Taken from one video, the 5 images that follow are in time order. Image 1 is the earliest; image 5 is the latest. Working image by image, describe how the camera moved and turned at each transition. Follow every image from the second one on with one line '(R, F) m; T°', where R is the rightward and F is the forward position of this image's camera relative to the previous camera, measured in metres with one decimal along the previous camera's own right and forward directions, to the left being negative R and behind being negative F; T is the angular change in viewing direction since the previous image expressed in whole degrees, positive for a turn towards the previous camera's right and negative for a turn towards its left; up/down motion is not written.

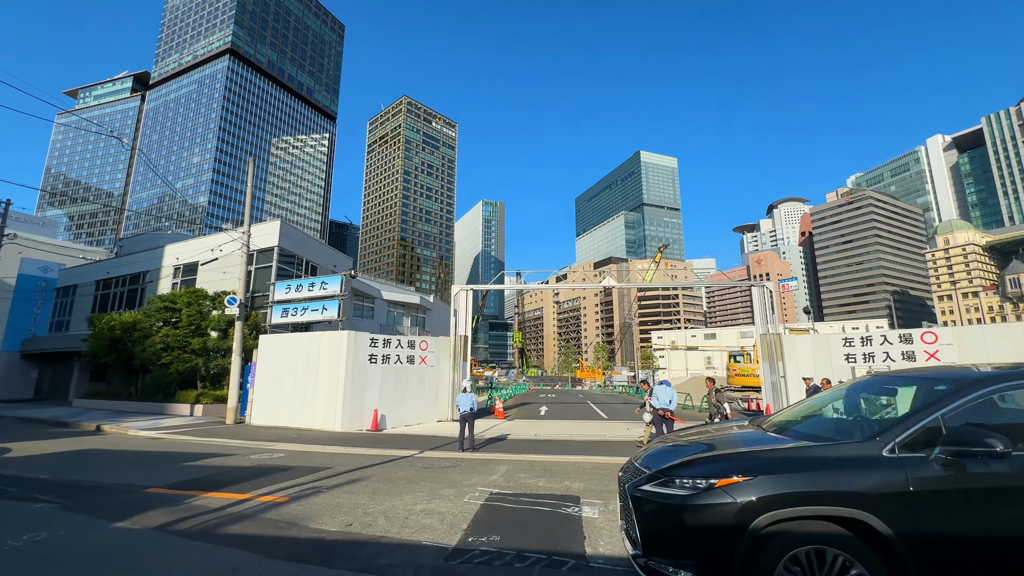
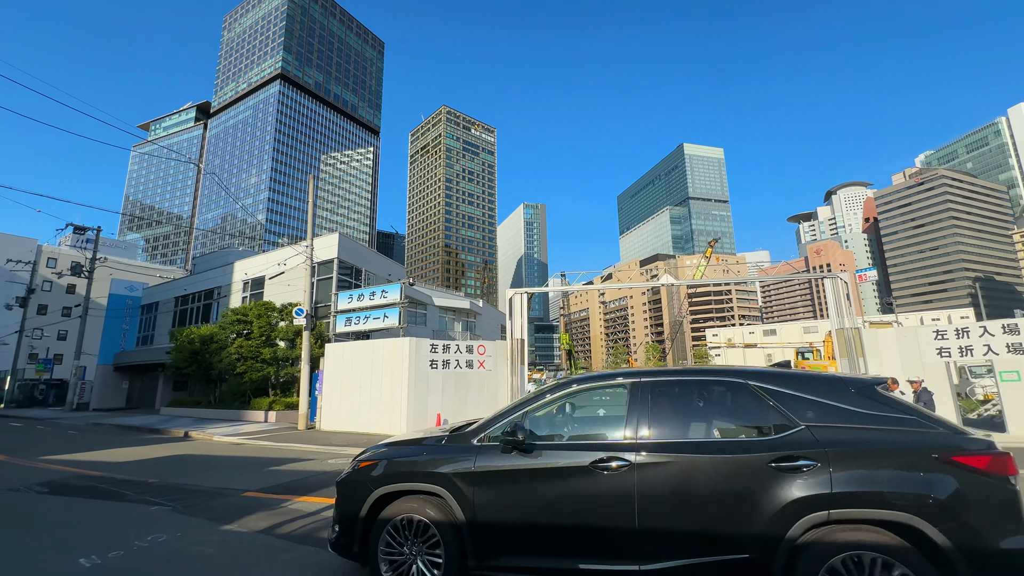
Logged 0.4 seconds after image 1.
(-0.4, +0.1) m; -5°
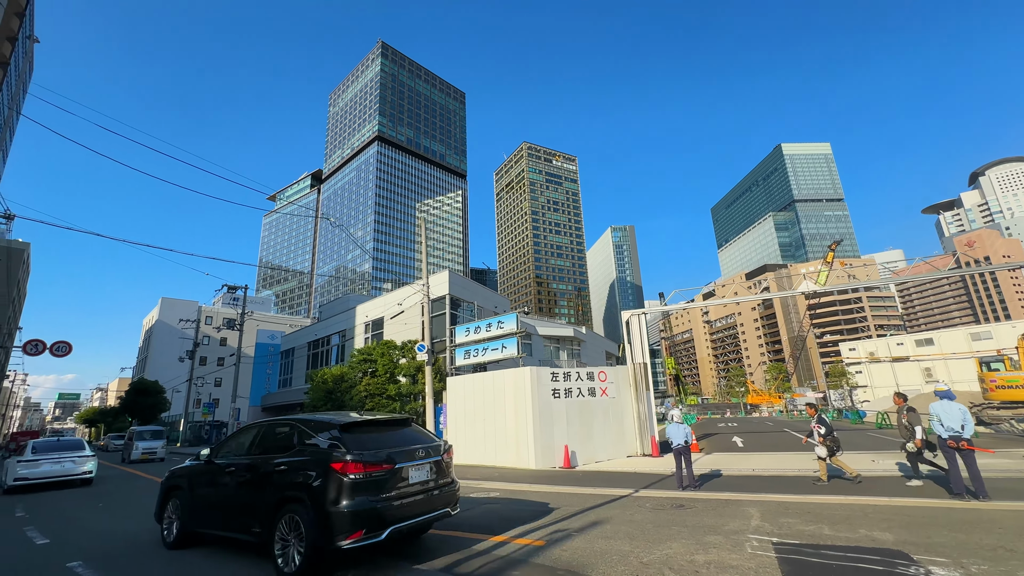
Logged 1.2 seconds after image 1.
(-0.9, +0.3) m; -11°
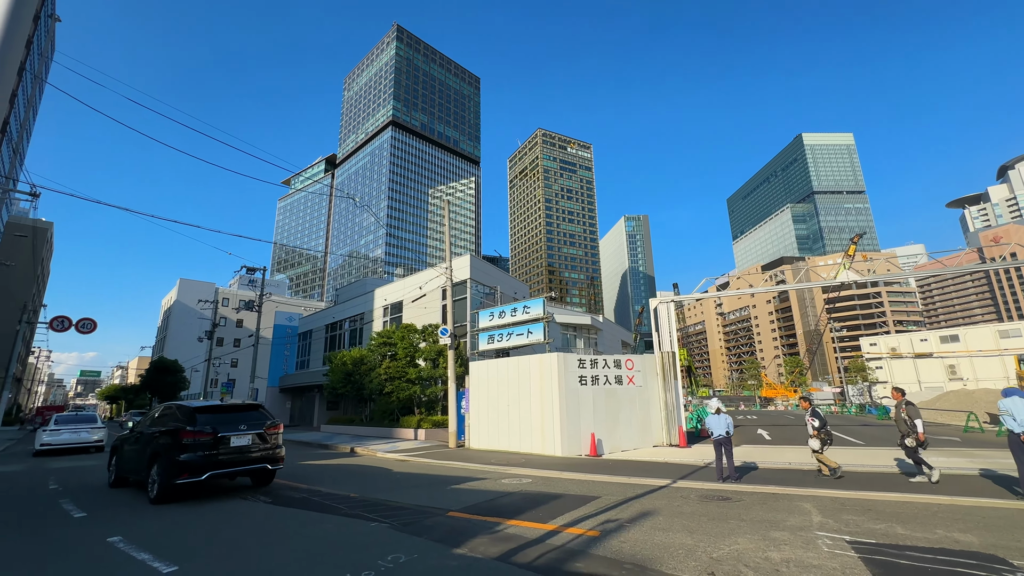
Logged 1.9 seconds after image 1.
(-0.6, +0.3) m; -1°
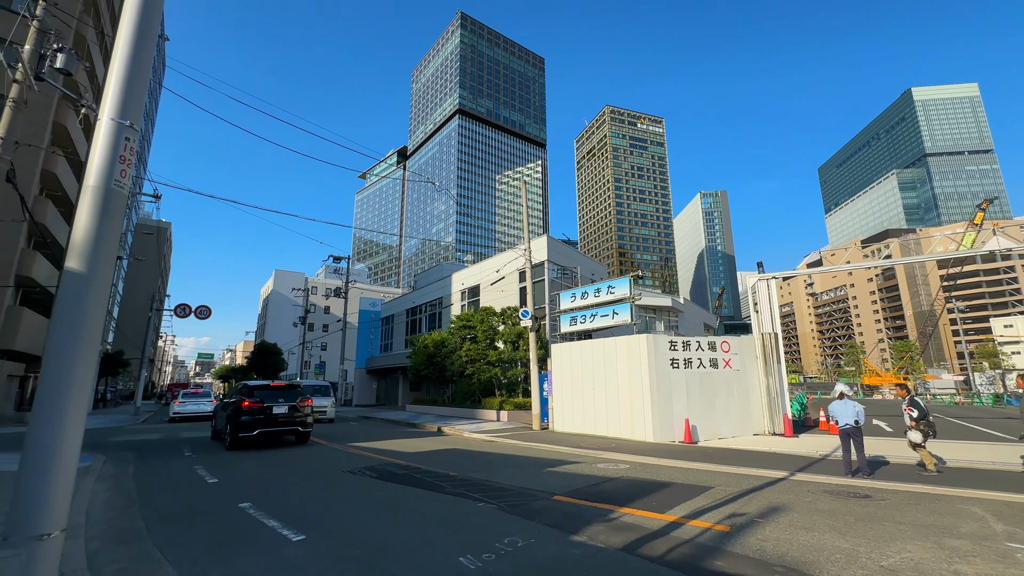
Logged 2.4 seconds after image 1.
(-0.5, +0.3) m; -9°
